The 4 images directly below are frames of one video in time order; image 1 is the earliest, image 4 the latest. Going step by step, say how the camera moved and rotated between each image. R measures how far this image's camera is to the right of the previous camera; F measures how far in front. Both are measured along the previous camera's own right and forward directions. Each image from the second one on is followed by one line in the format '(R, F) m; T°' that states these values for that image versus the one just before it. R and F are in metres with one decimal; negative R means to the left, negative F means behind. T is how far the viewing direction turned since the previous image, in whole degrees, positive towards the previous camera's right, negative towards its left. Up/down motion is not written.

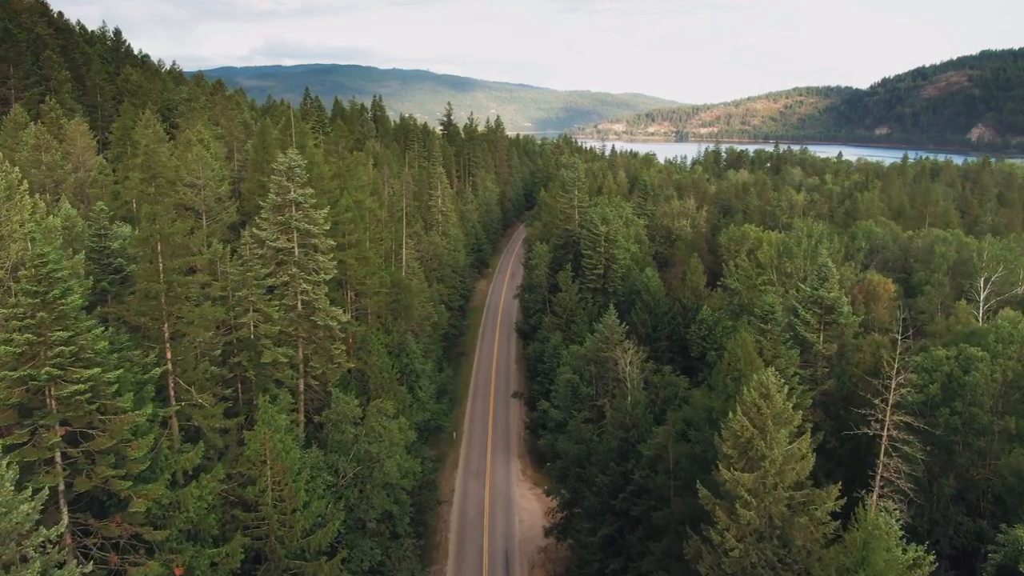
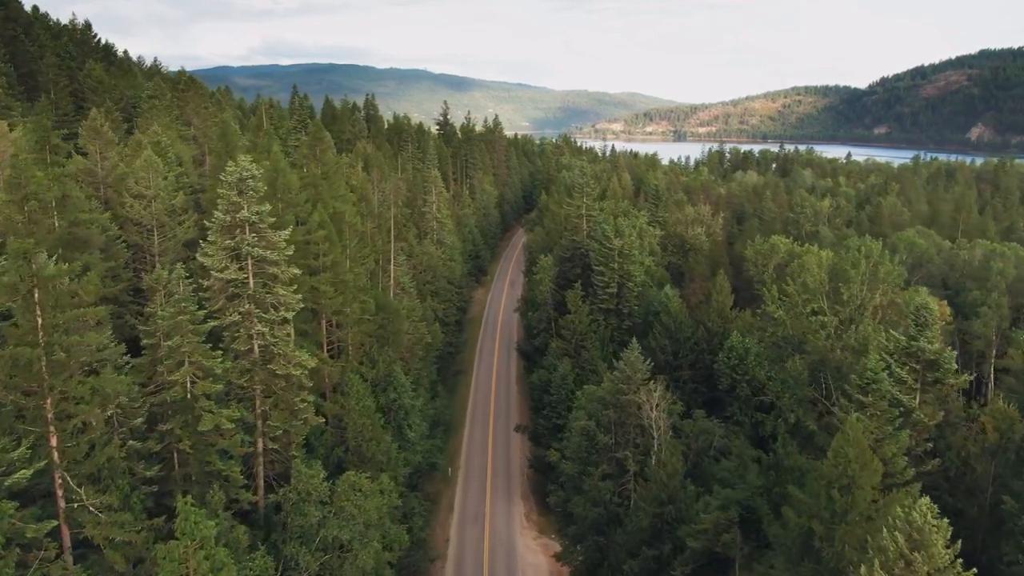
(-0.4, +7.0) m; 0°
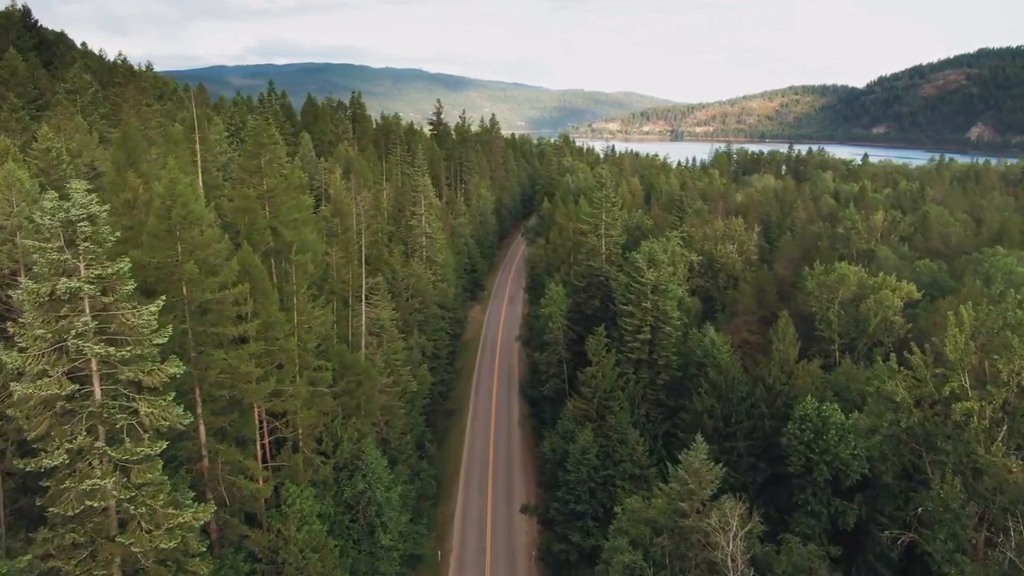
(-0.6, +11.8) m; 0°
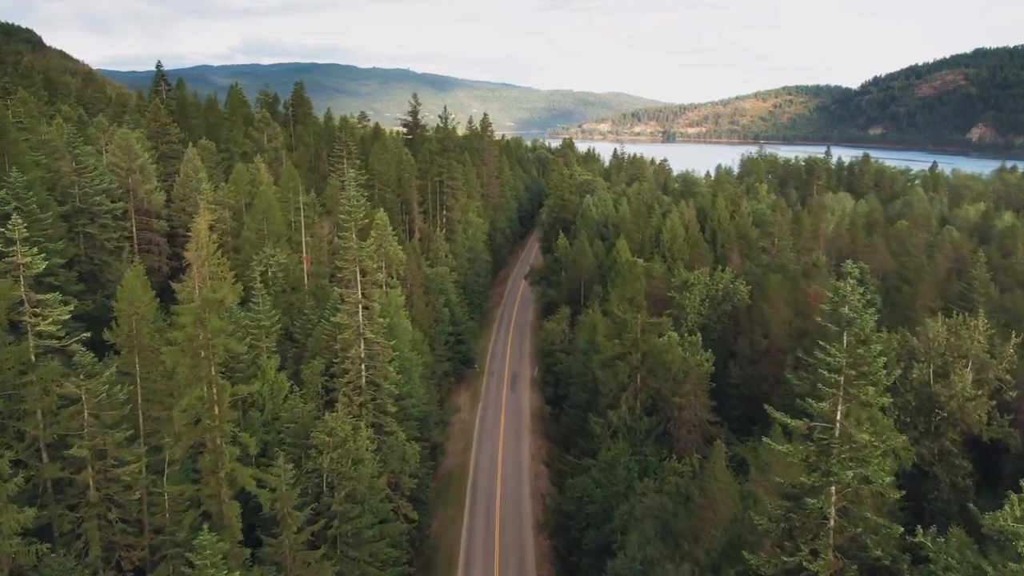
(-1.7, +36.4) m; +1°
